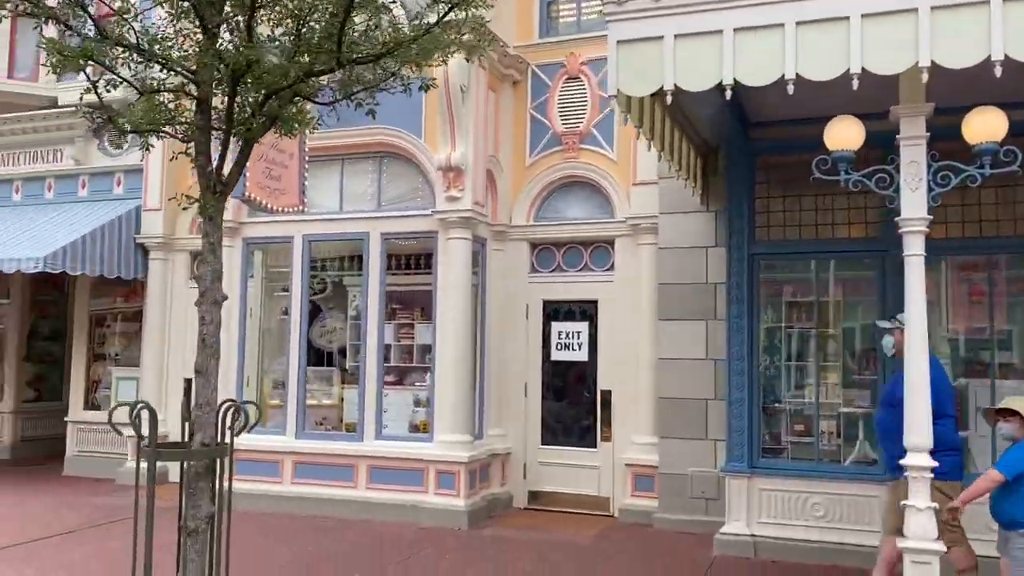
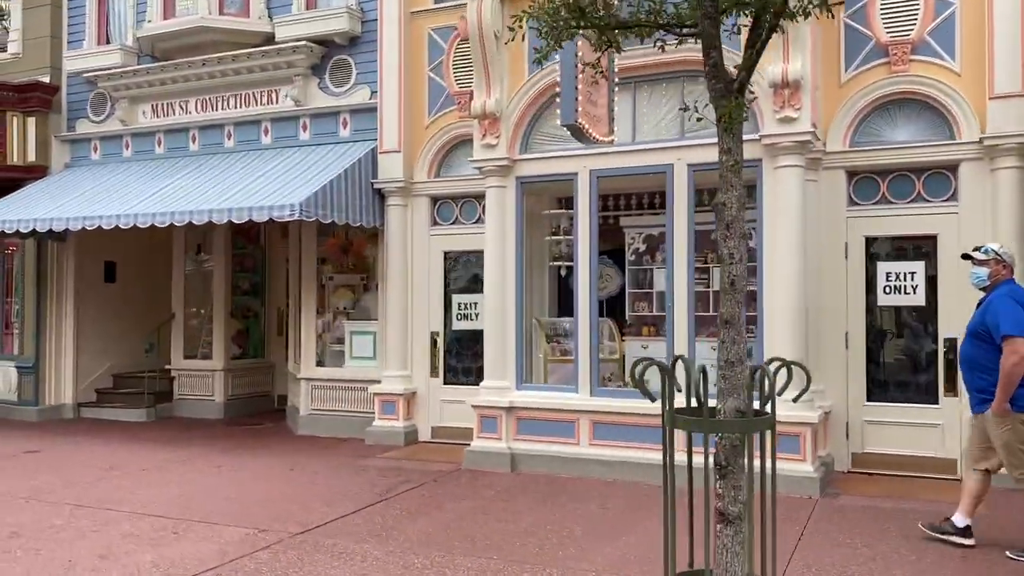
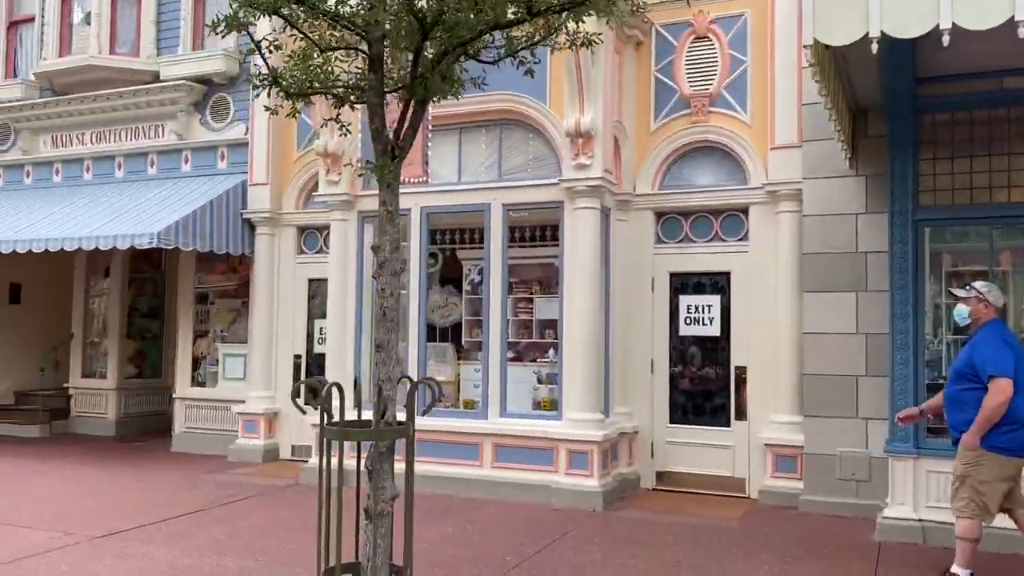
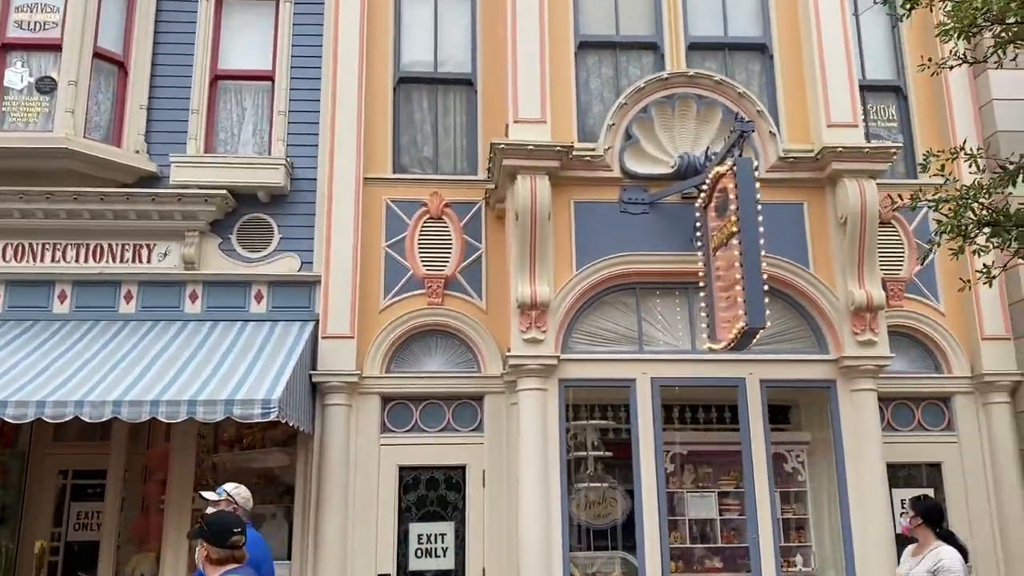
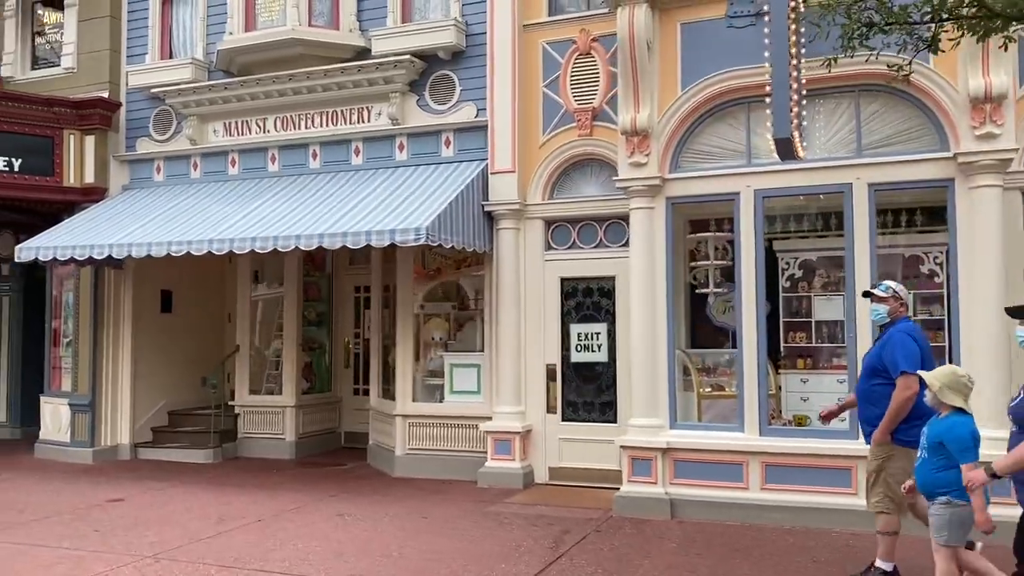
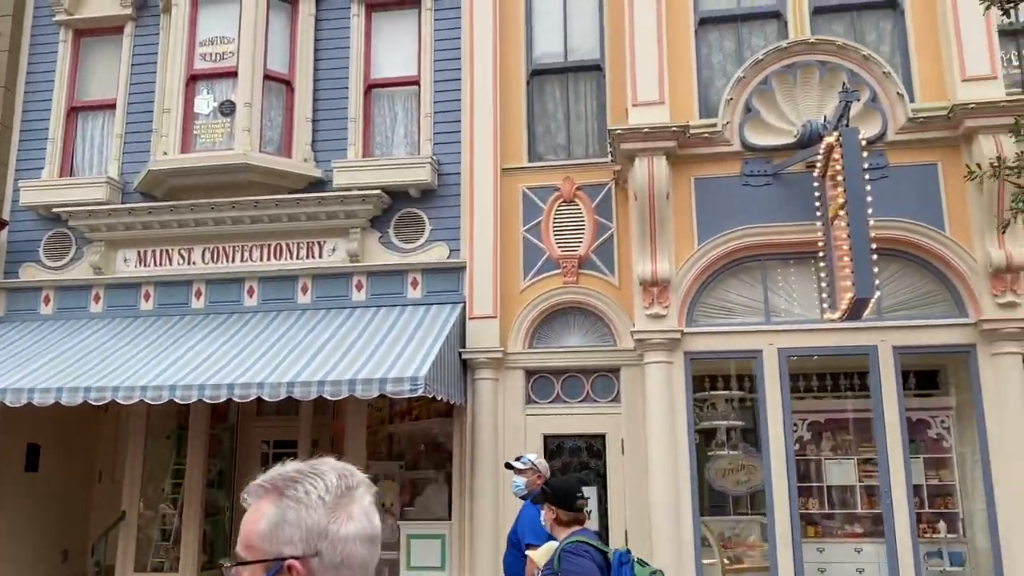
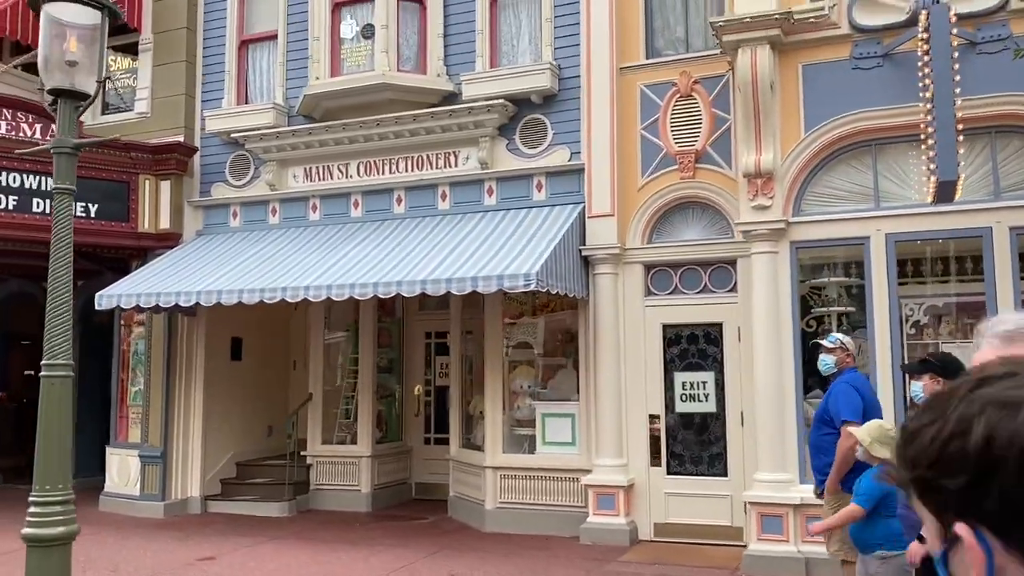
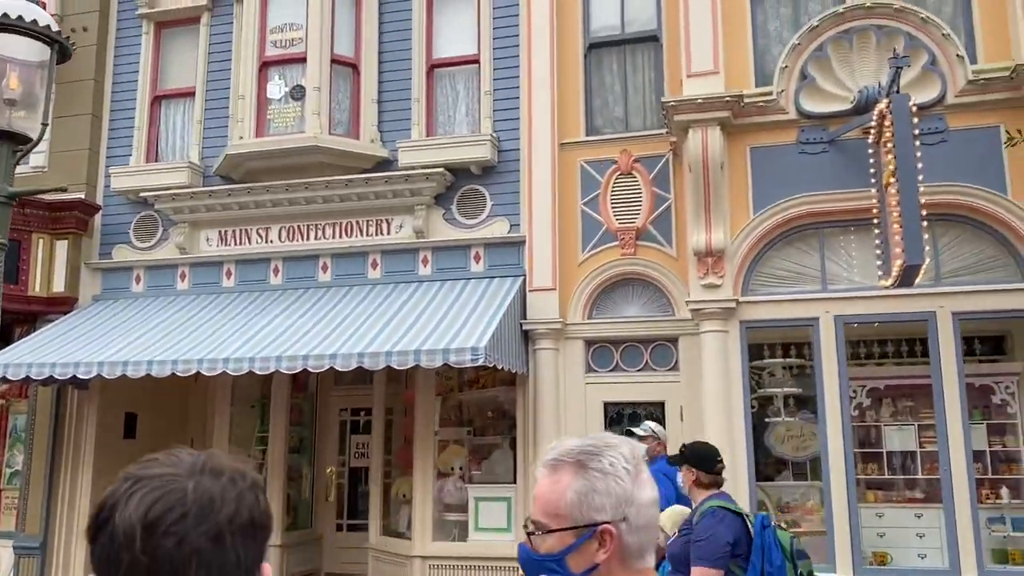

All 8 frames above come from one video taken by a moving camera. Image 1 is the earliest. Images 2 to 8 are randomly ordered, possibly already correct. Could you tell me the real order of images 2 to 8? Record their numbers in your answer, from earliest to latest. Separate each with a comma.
3, 2, 5, 7, 8, 6, 4
